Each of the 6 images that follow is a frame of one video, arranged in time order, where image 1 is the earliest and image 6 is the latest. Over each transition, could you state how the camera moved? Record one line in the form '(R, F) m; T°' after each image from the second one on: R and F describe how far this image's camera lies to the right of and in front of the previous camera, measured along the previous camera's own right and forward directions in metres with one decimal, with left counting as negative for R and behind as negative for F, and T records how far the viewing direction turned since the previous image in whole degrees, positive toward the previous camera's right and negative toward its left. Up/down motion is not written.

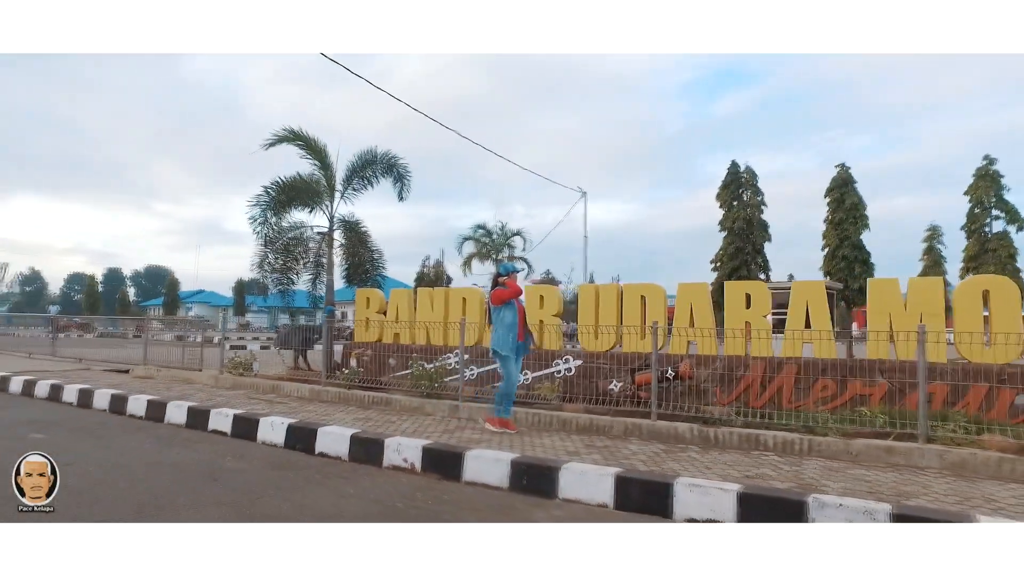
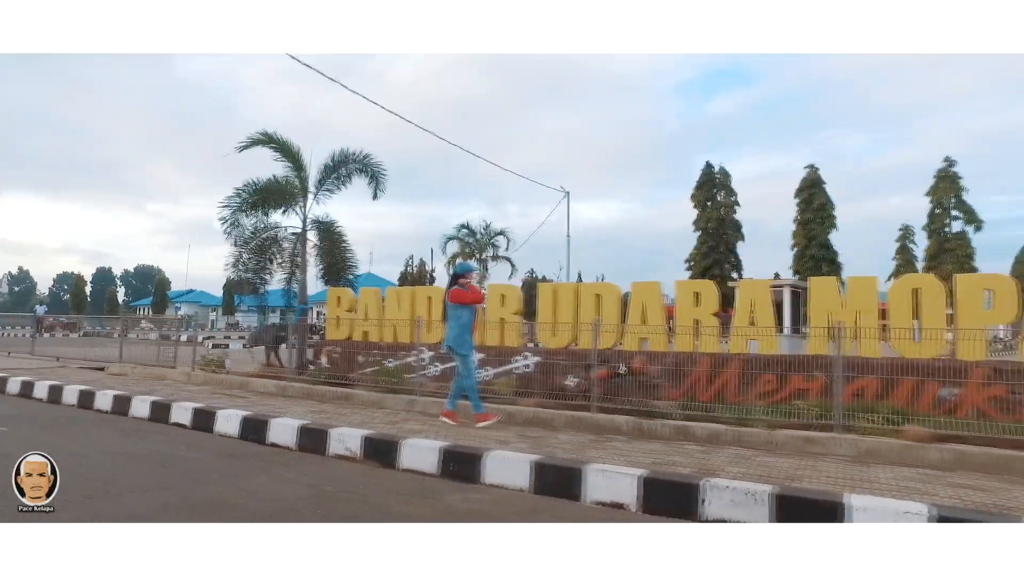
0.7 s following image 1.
(+0.3, -0.1) m; +2°
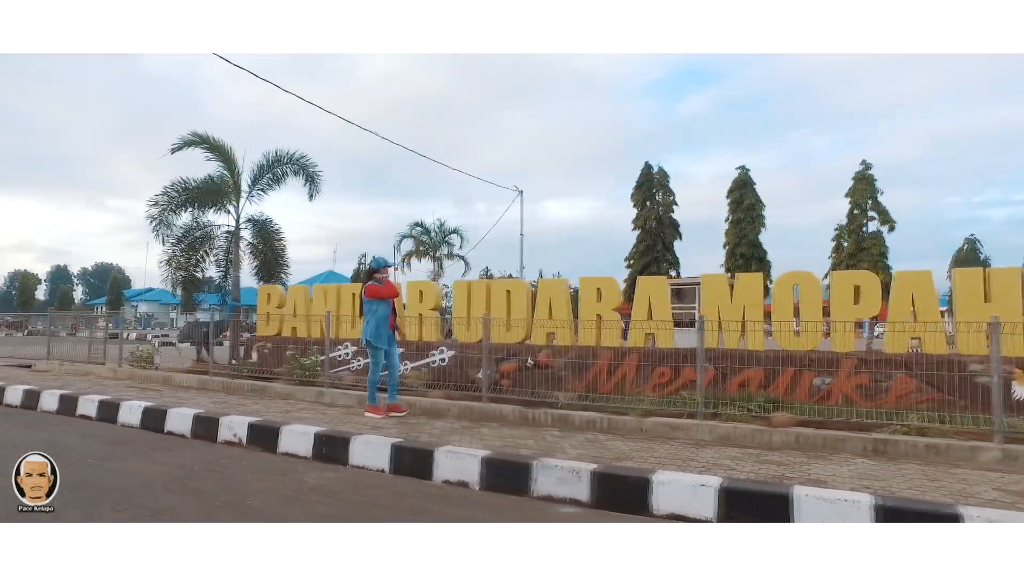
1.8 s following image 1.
(+0.8, -0.4) m; +2°
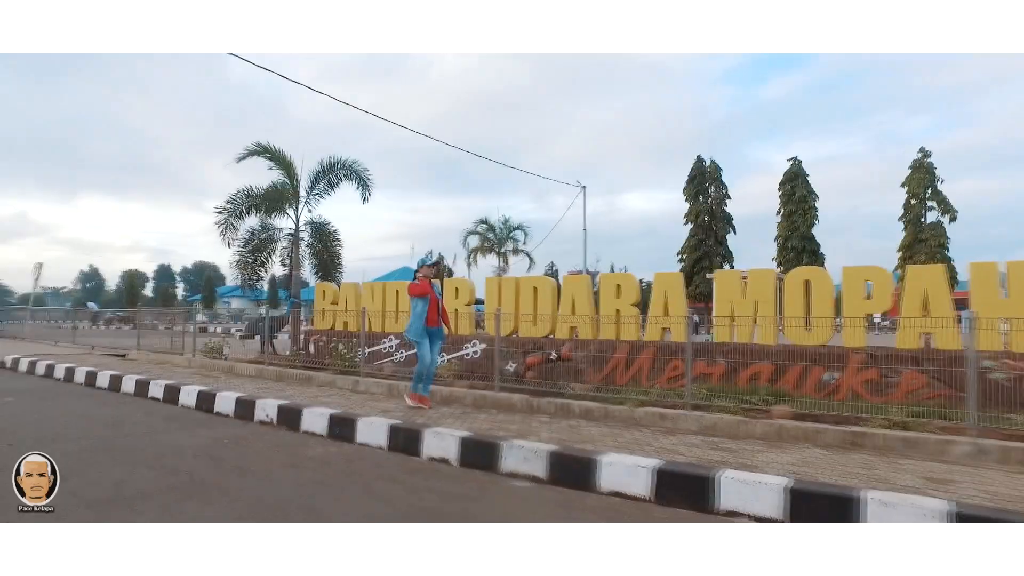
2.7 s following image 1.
(+0.8, -0.5) m; -7°
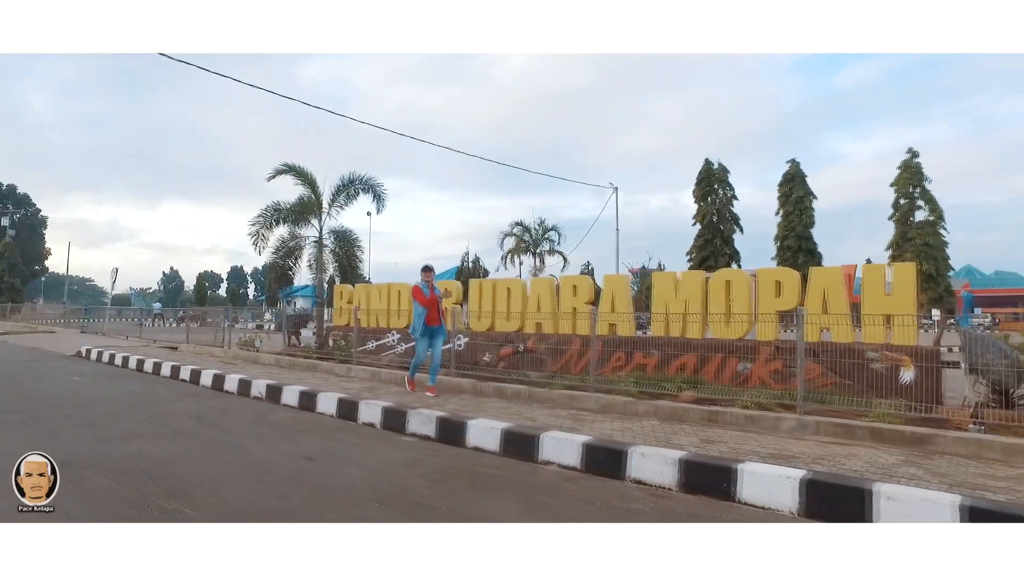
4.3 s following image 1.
(+1.5, -1.3) m; -6°
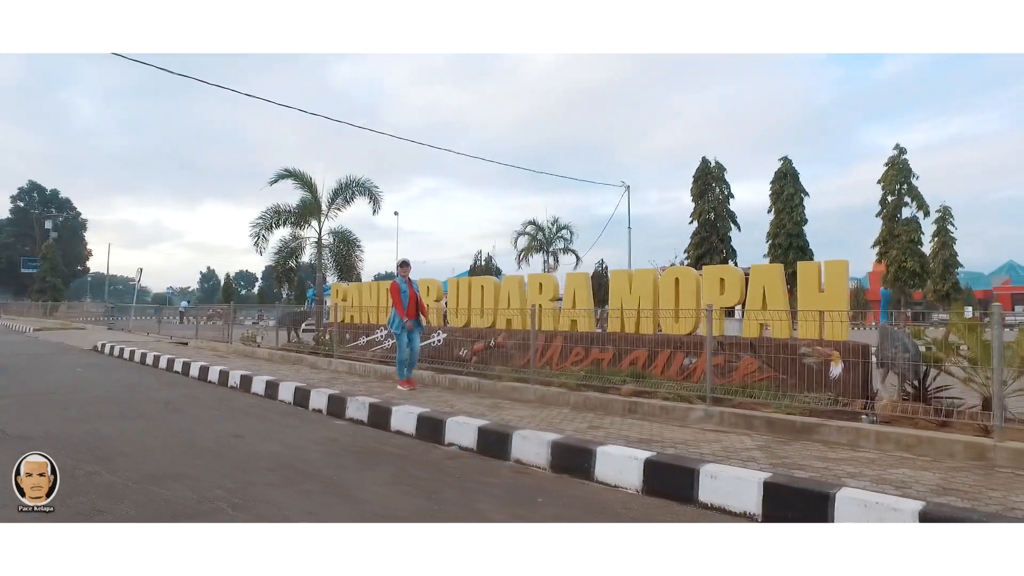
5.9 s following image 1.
(+1.1, -0.5) m; -3°
